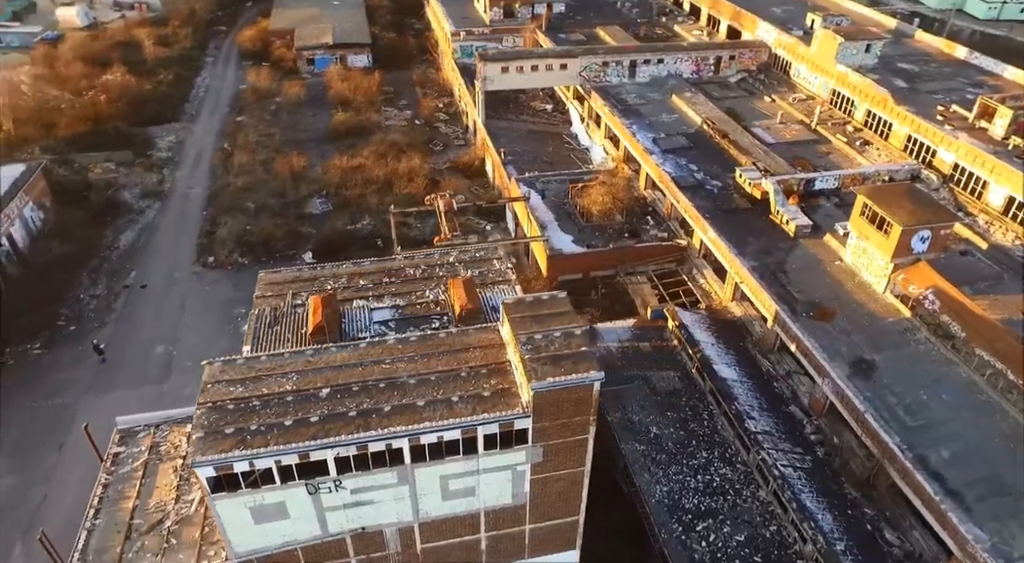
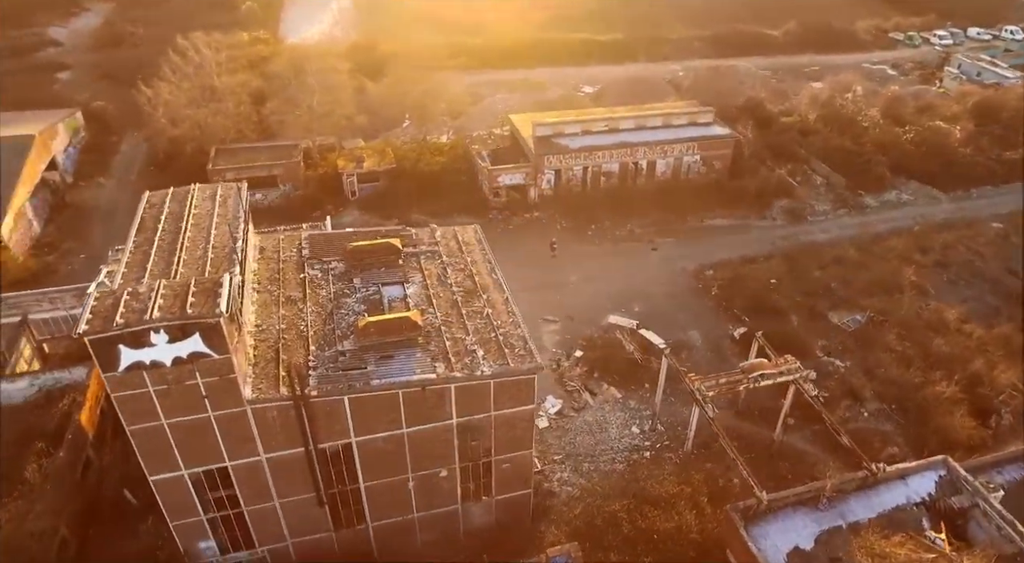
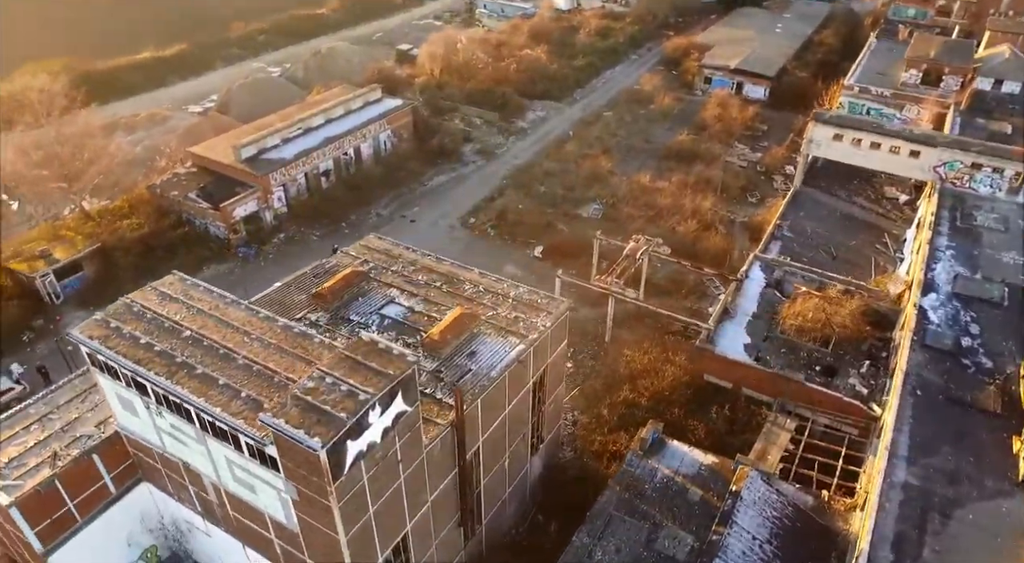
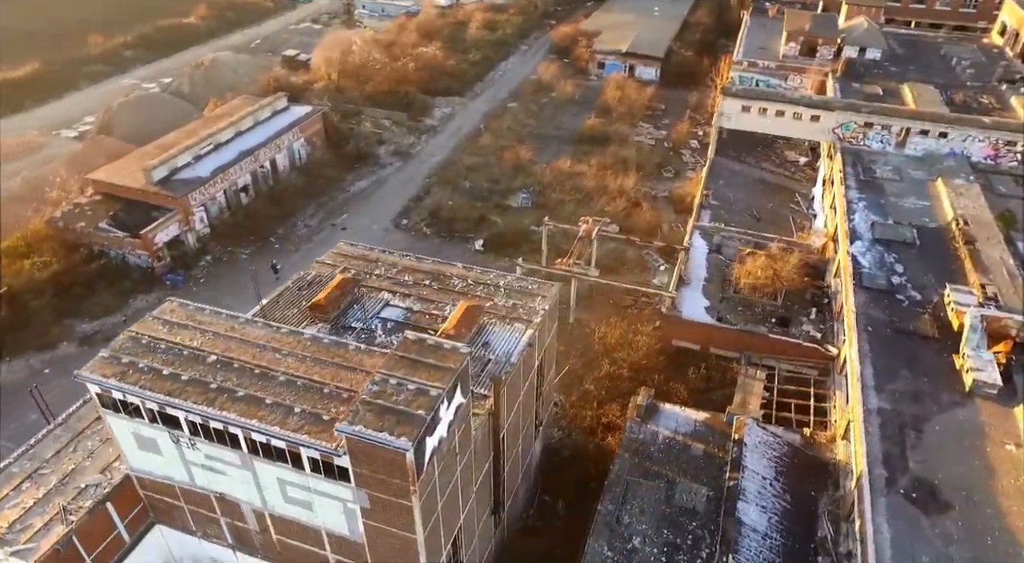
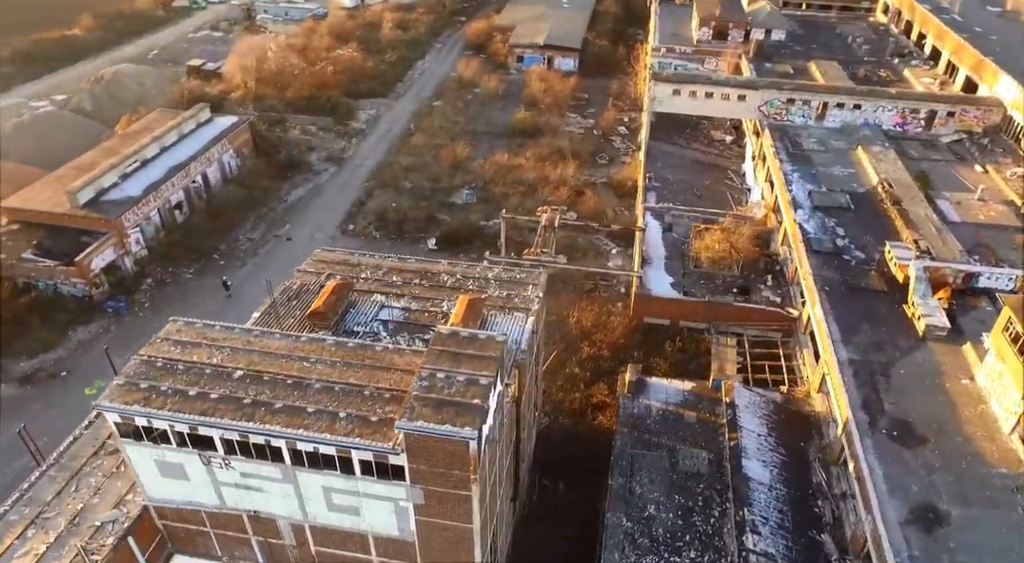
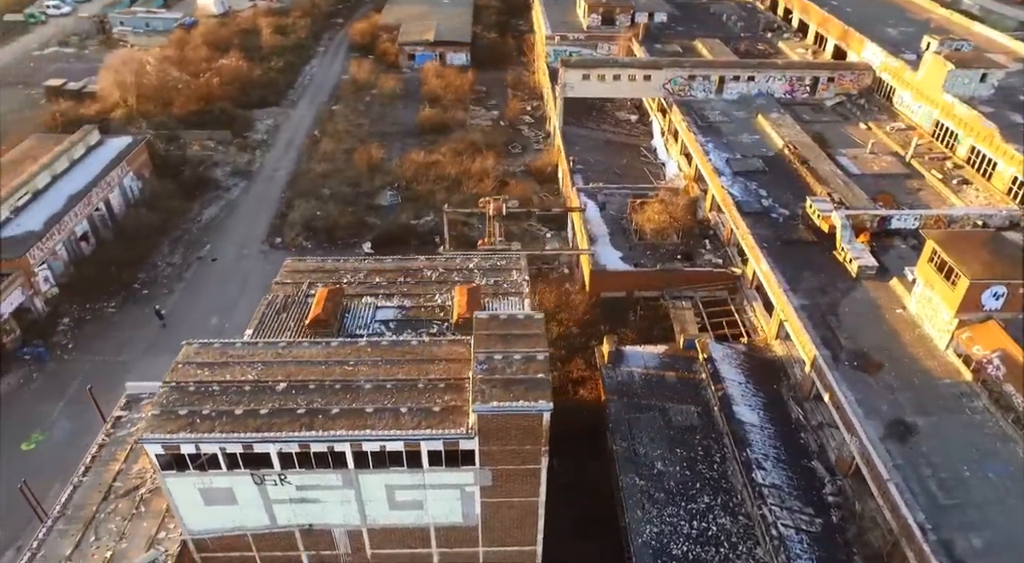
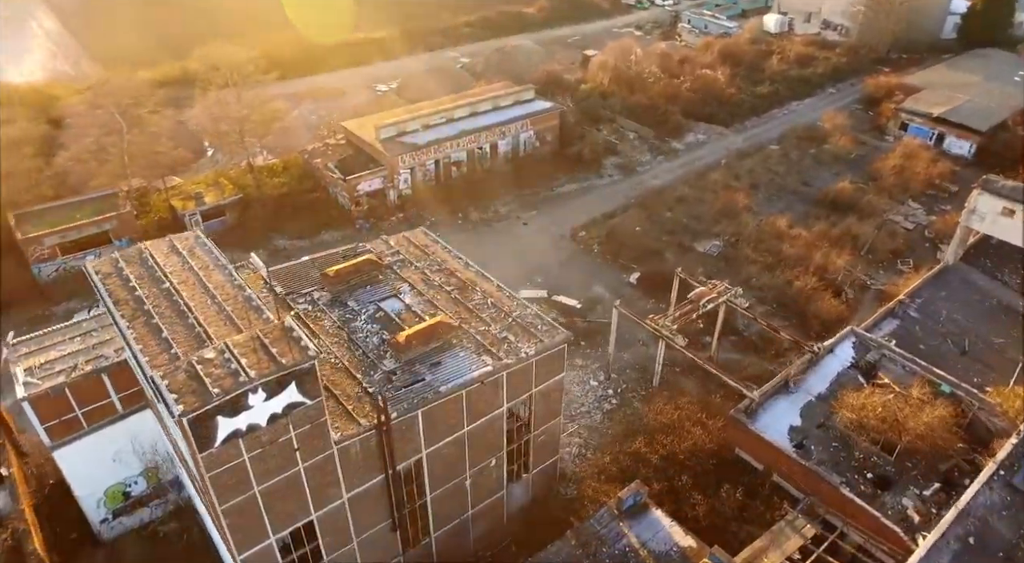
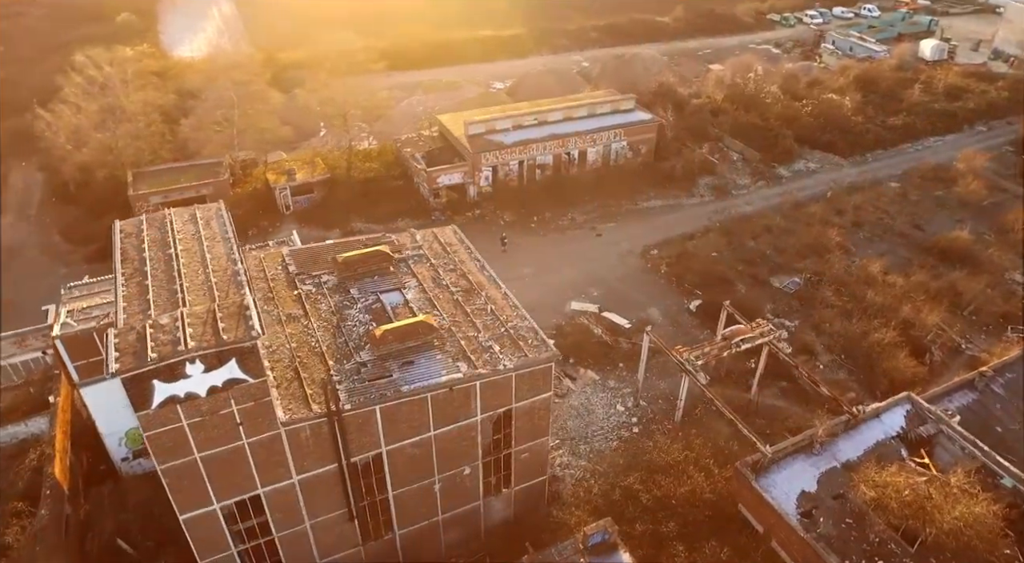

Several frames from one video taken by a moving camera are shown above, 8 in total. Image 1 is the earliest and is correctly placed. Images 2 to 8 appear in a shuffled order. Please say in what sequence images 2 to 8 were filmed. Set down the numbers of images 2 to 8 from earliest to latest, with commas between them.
6, 5, 4, 3, 7, 8, 2
